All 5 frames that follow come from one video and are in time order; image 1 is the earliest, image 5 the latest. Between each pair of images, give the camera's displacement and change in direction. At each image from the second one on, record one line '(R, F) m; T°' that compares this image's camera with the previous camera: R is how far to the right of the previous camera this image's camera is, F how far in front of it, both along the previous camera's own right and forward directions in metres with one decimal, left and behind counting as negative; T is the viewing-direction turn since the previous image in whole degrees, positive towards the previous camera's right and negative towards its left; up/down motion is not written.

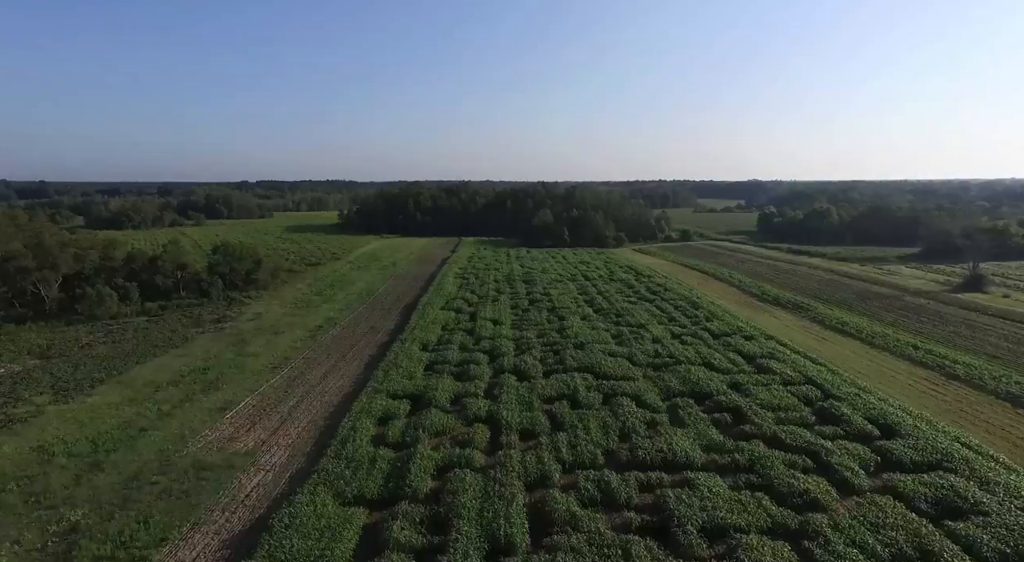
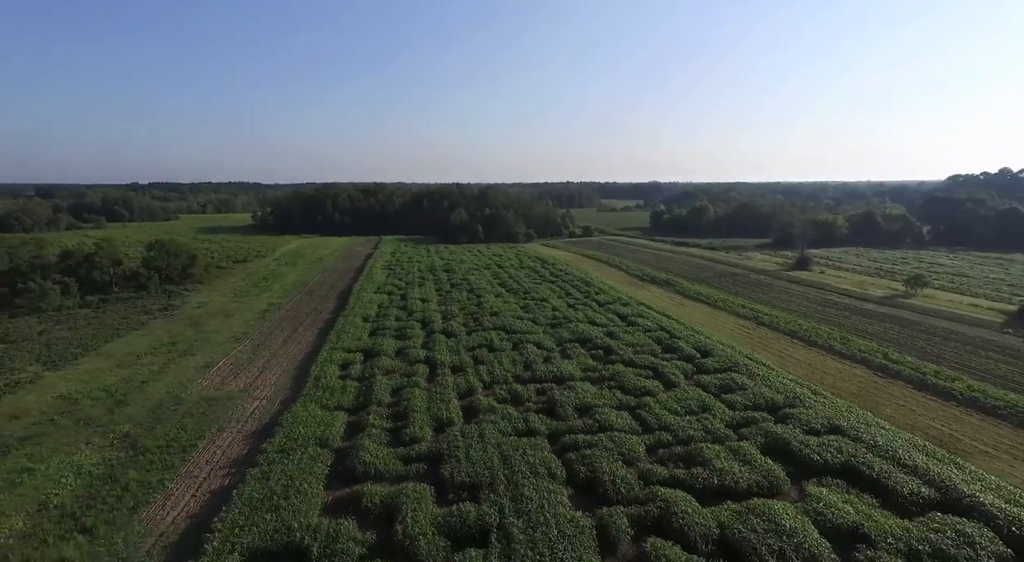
(-0.6, -5.0) m; +9°
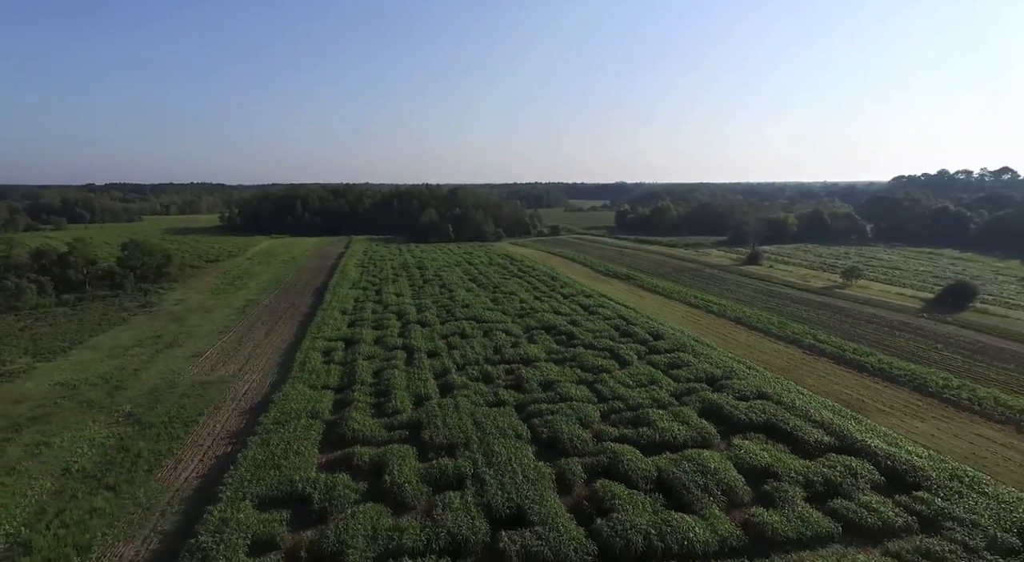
(0.0, -1.8) m; +3°
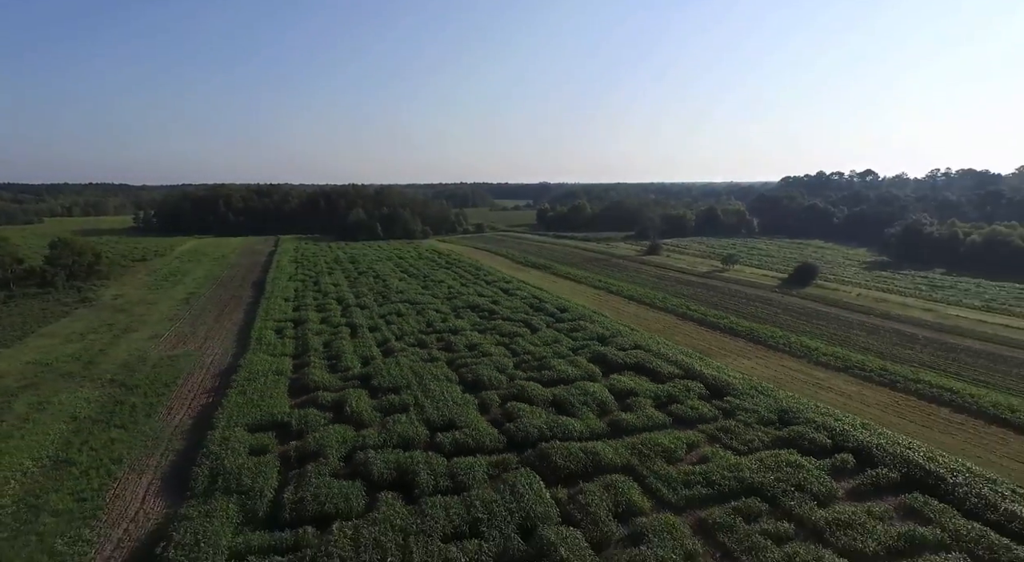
(-0.1, -4.0) m; +7°
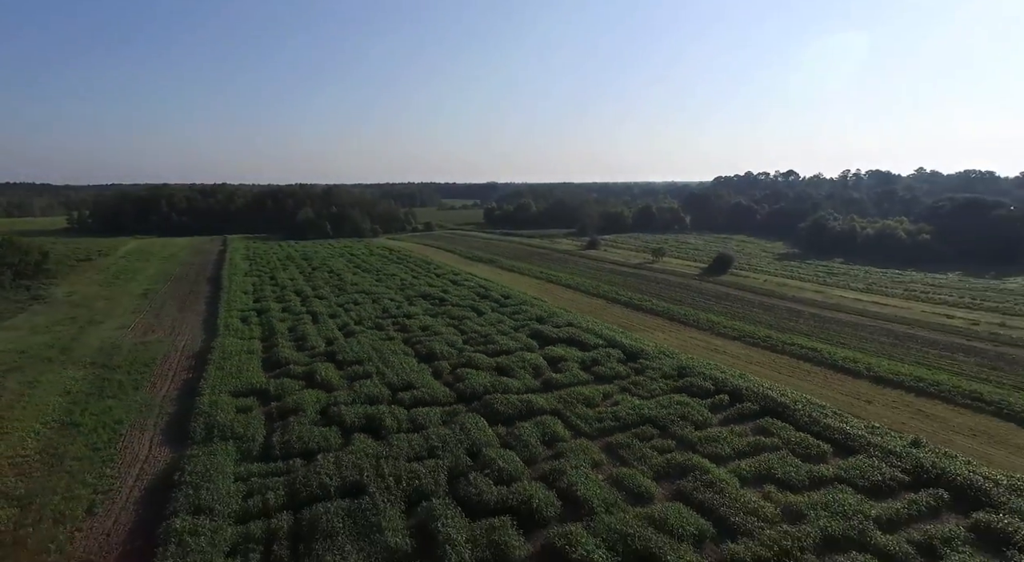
(+0.1, -2.8) m; +5°
